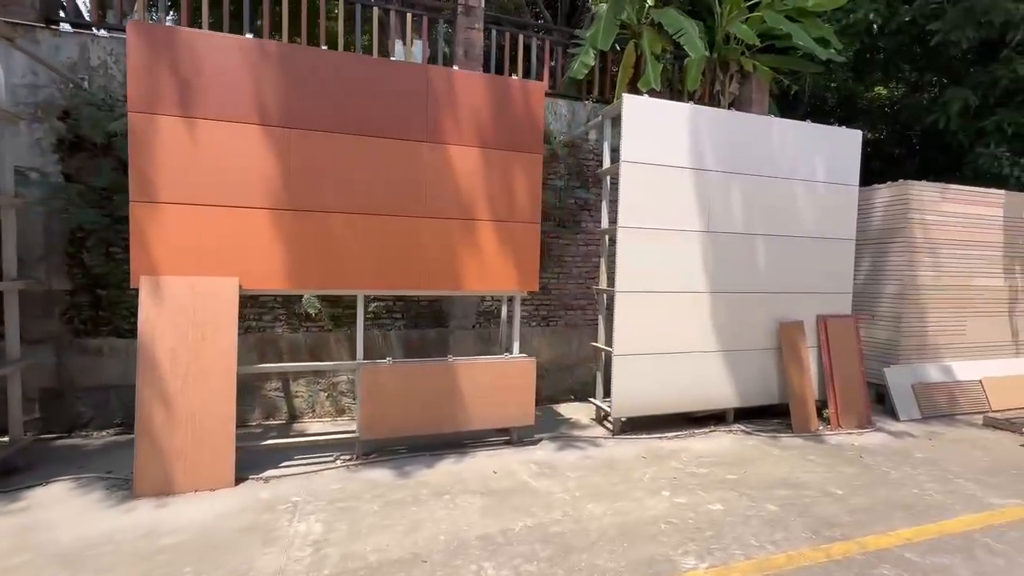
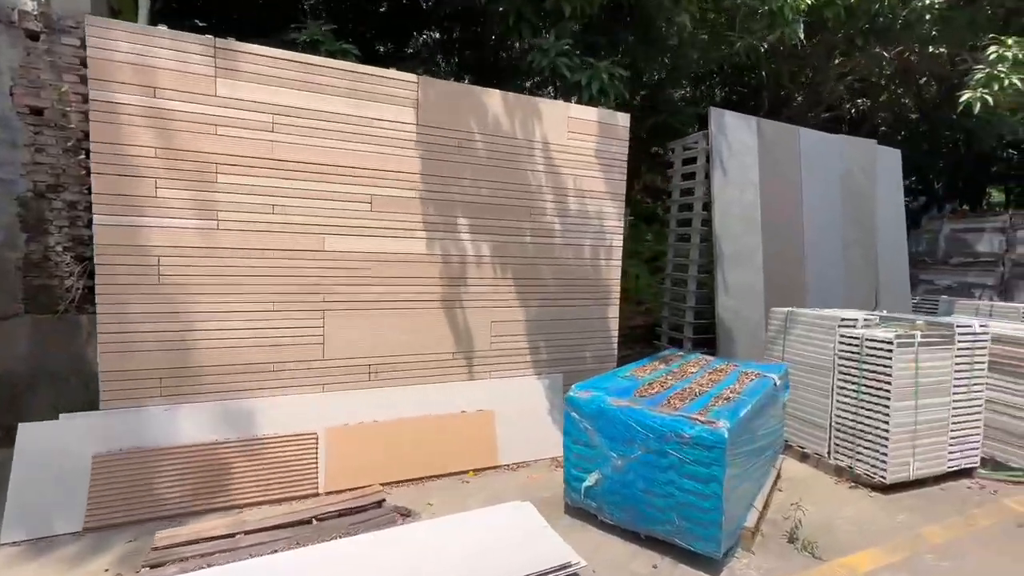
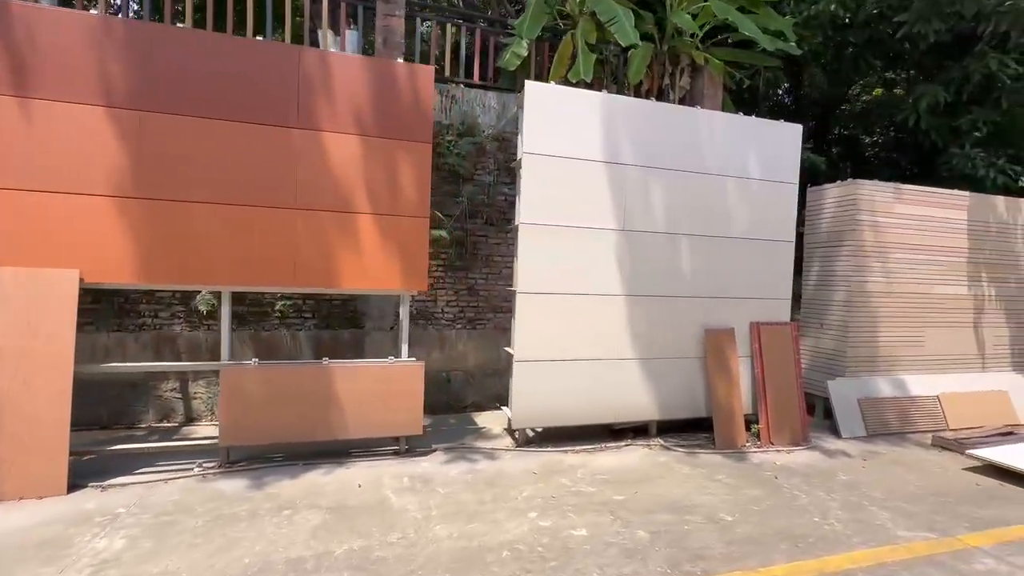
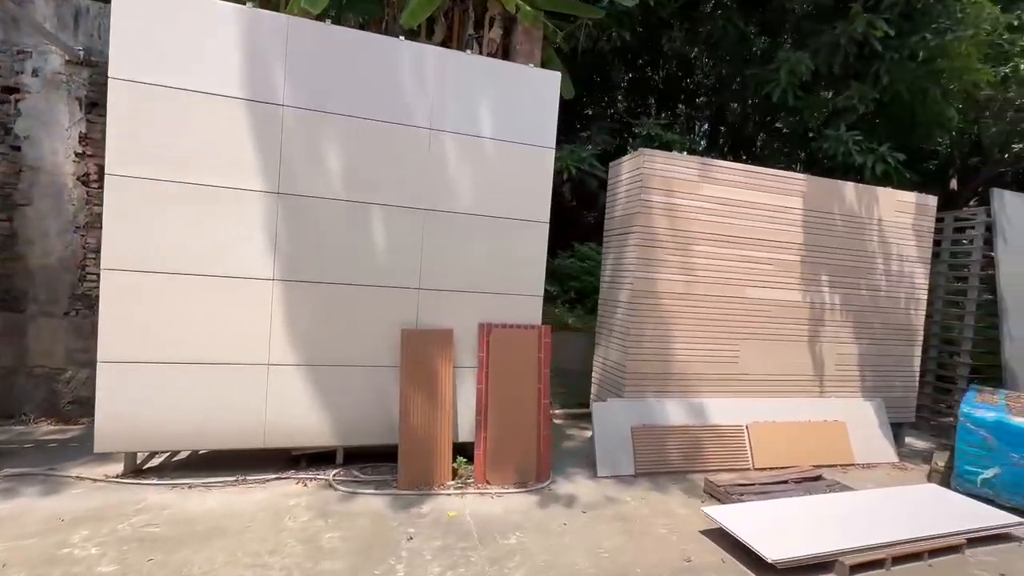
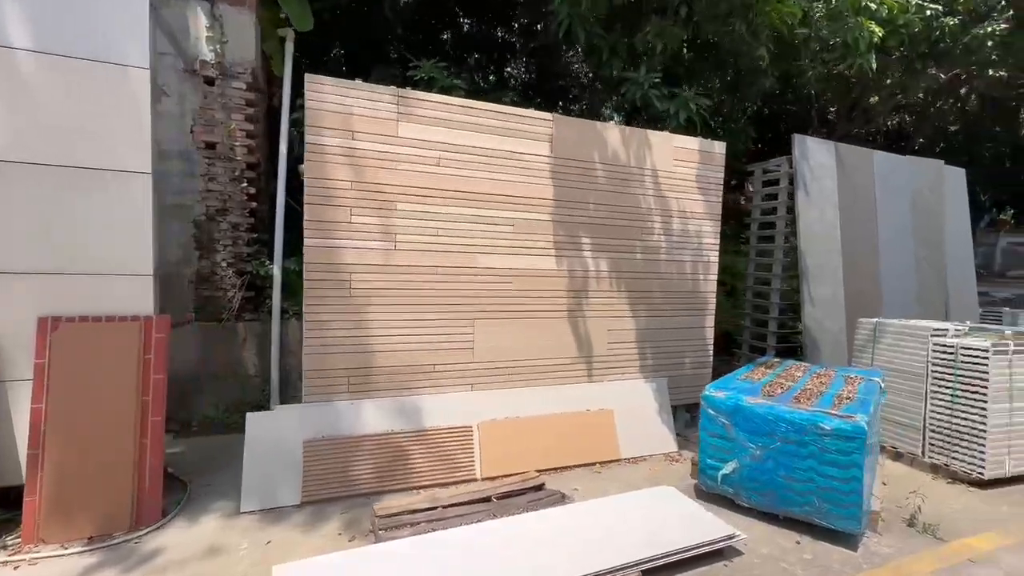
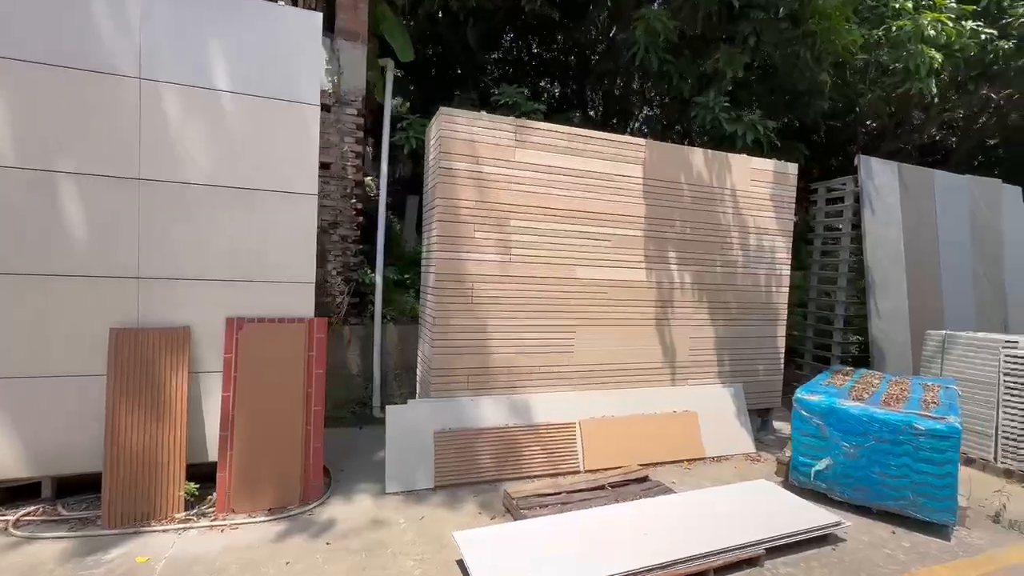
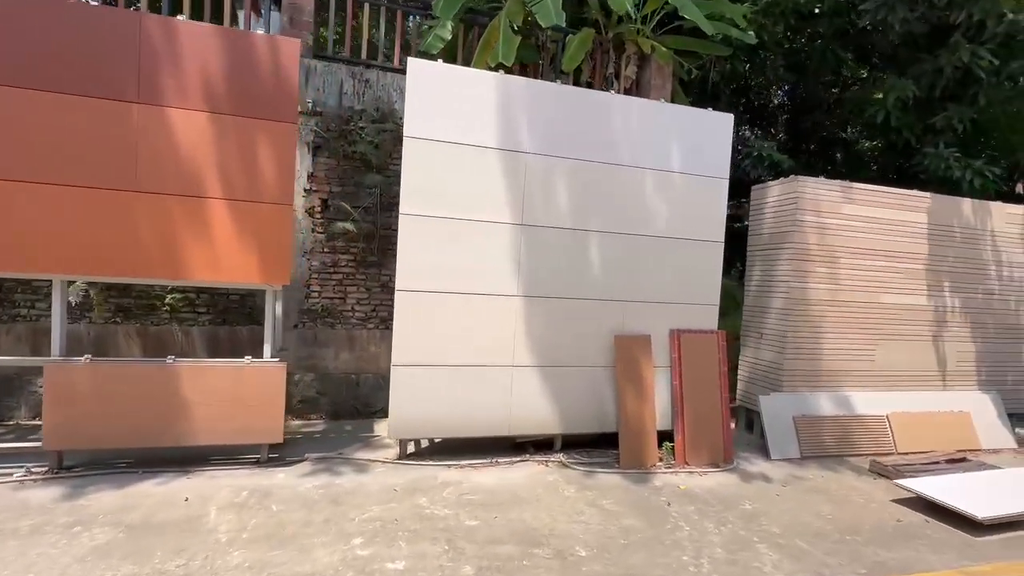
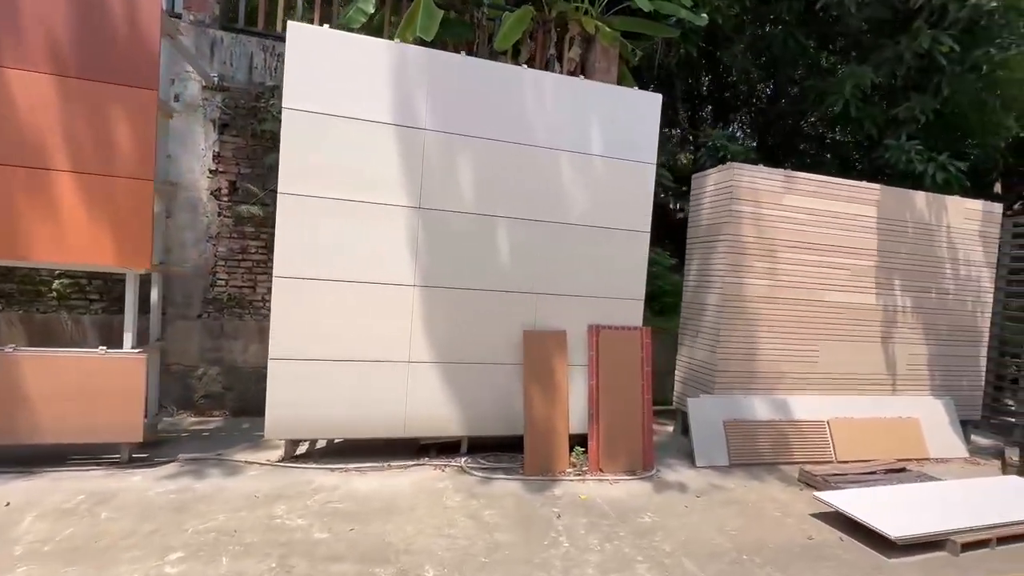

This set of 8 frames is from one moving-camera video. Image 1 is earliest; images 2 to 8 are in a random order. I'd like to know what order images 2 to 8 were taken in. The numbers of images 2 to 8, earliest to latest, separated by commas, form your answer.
3, 7, 8, 4, 6, 5, 2
